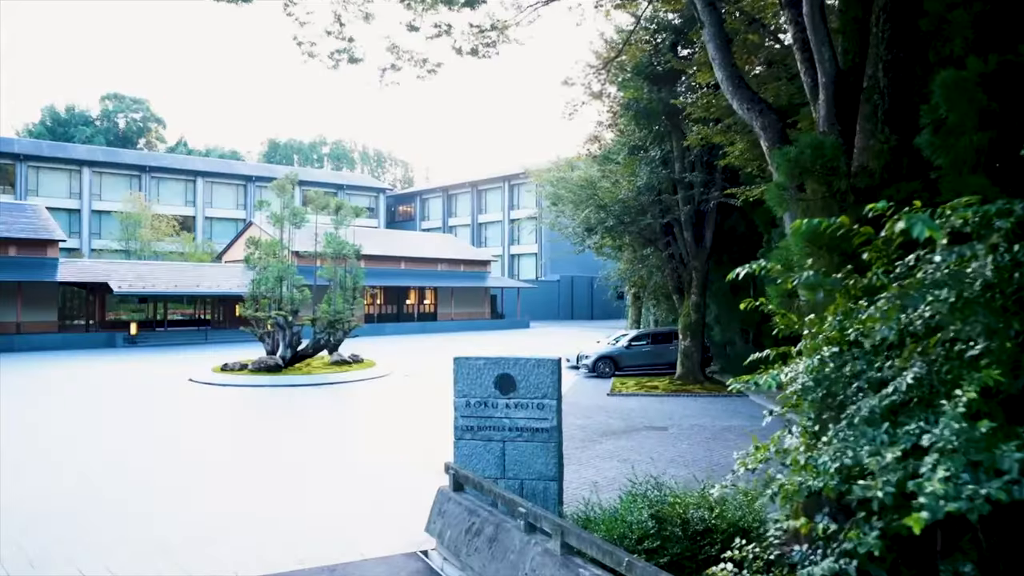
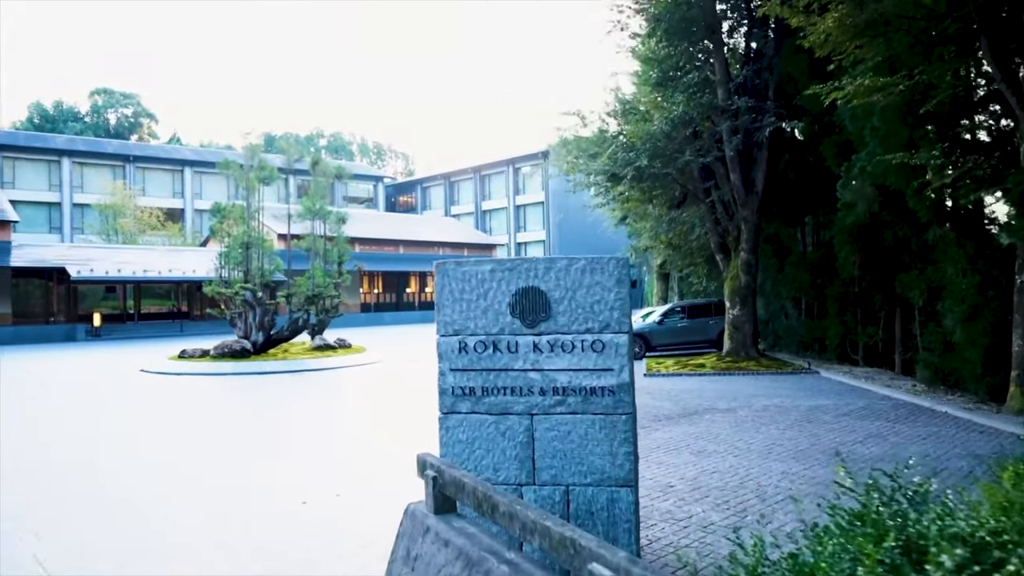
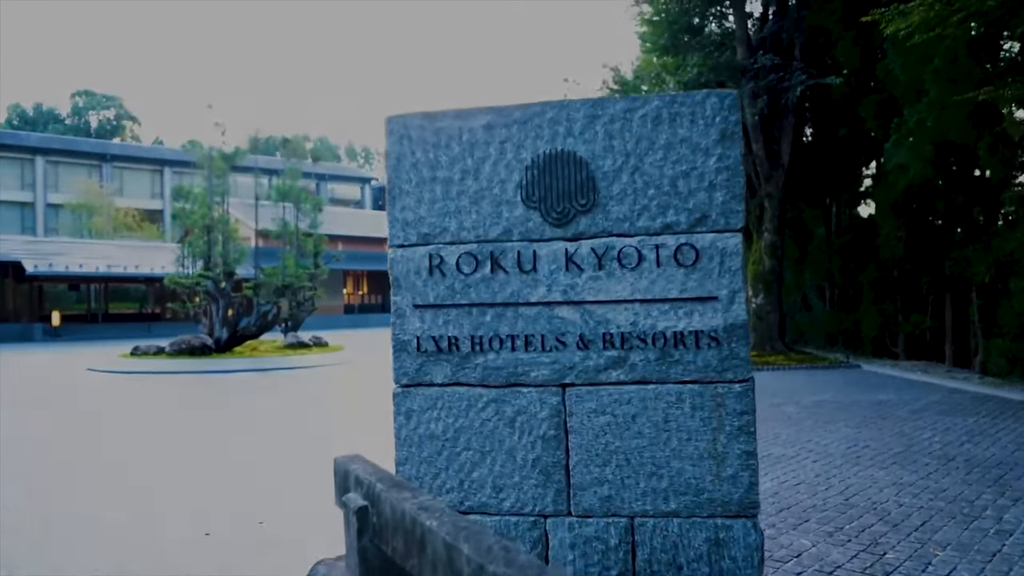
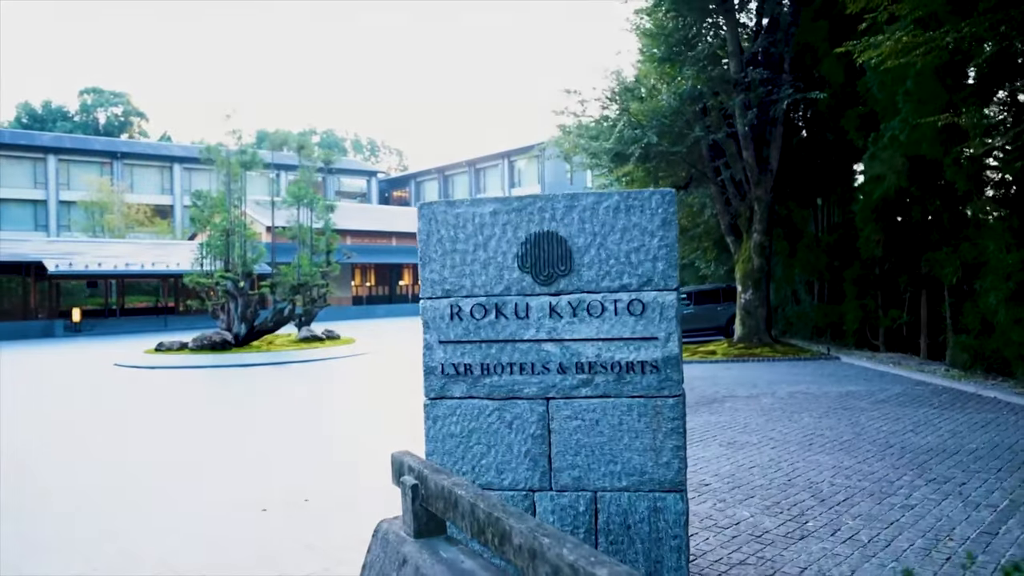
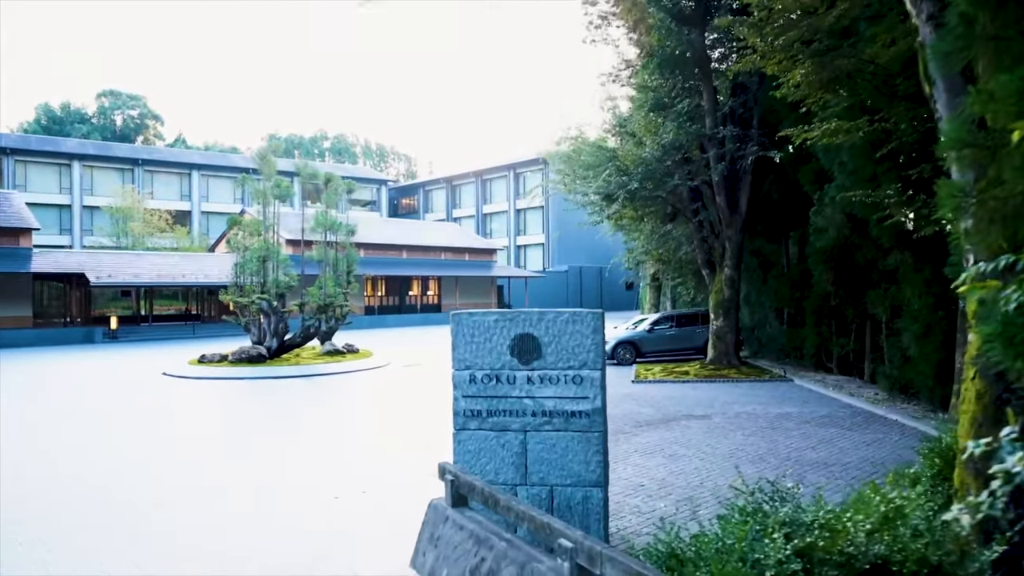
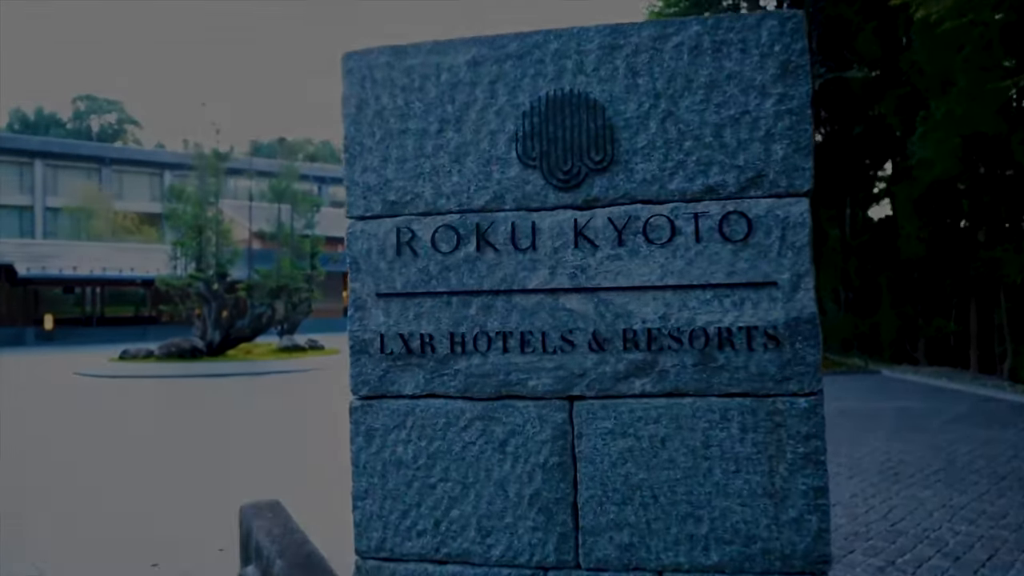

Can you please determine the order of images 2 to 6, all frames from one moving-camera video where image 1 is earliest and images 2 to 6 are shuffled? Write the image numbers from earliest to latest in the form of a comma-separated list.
5, 2, 4, 3, 6
